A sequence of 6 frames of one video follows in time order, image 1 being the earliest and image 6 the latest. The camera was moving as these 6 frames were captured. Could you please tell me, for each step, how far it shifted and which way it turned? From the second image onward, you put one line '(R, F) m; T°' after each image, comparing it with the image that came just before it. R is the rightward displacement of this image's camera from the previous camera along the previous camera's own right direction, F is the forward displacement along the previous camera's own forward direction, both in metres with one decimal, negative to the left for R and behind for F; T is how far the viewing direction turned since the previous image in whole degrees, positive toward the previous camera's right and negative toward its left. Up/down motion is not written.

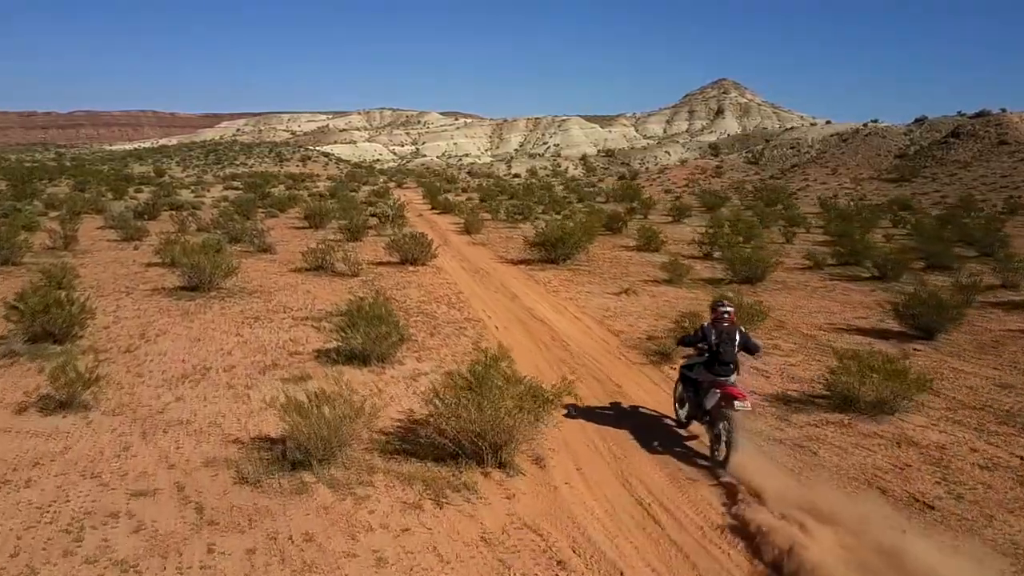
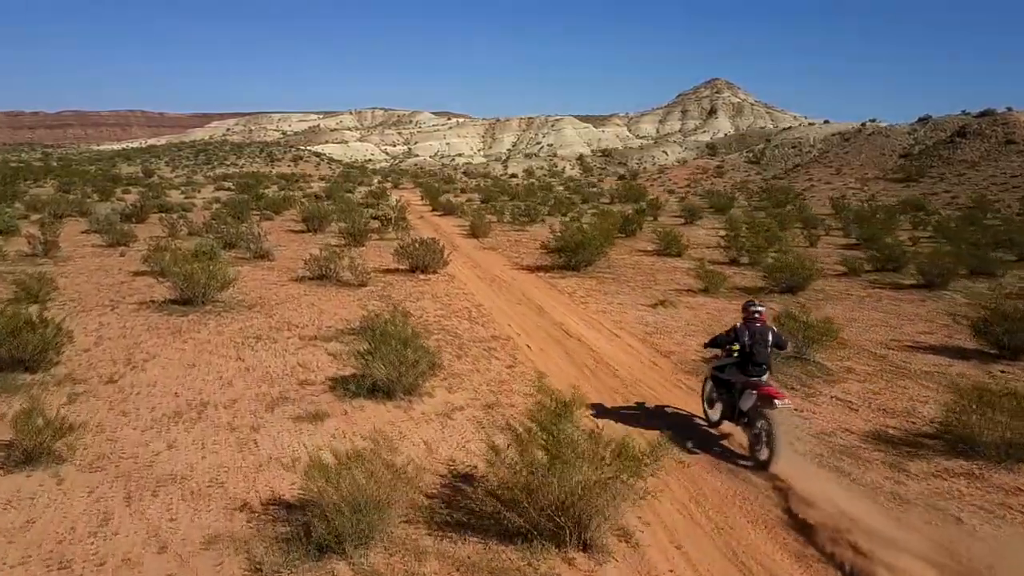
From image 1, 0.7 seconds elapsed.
(-0.6, +1.2) m; +1°
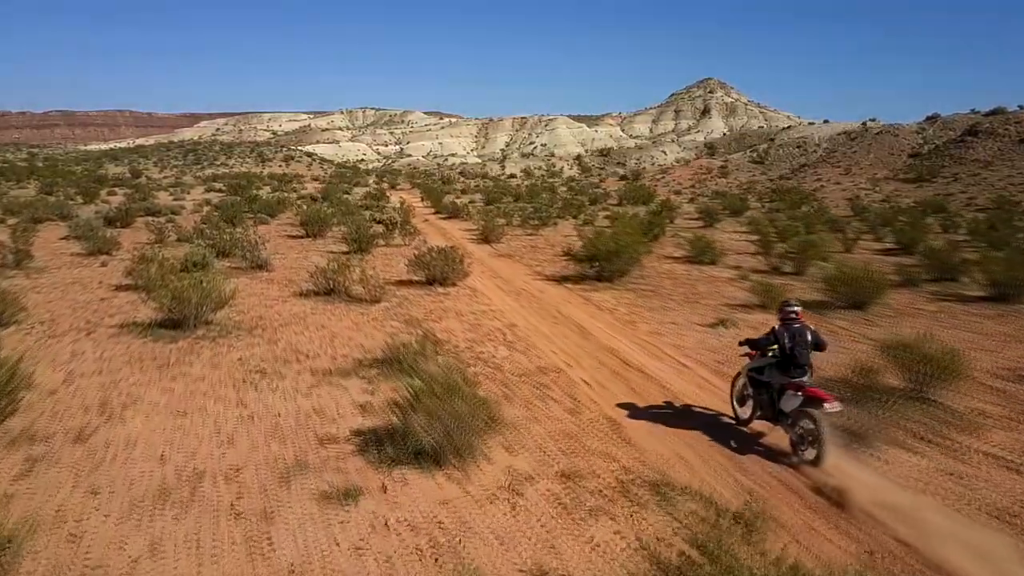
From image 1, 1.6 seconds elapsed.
(-0.7, +1.6) m; +1°
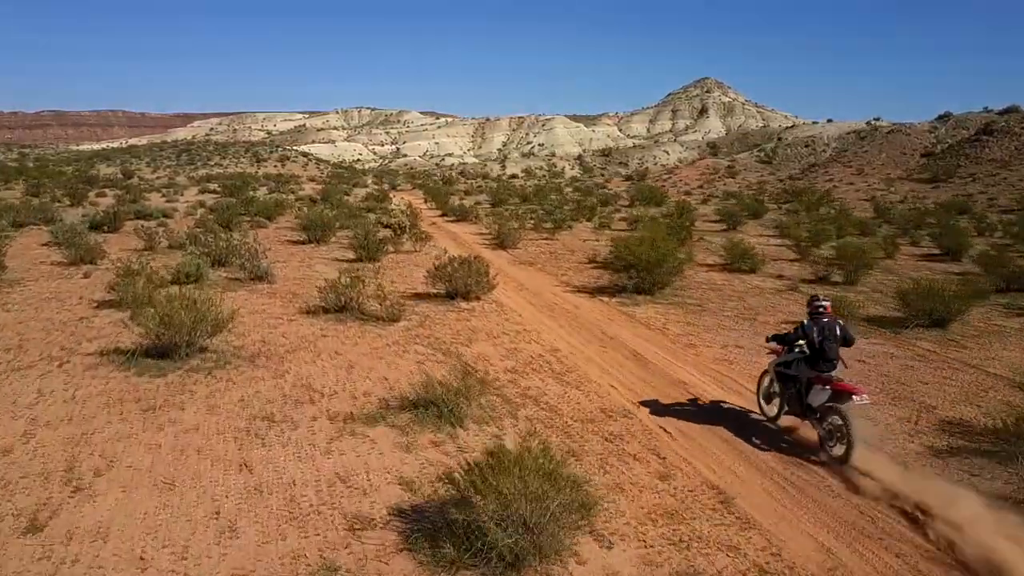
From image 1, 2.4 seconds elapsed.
(-0.6, +1.5) m; 0°
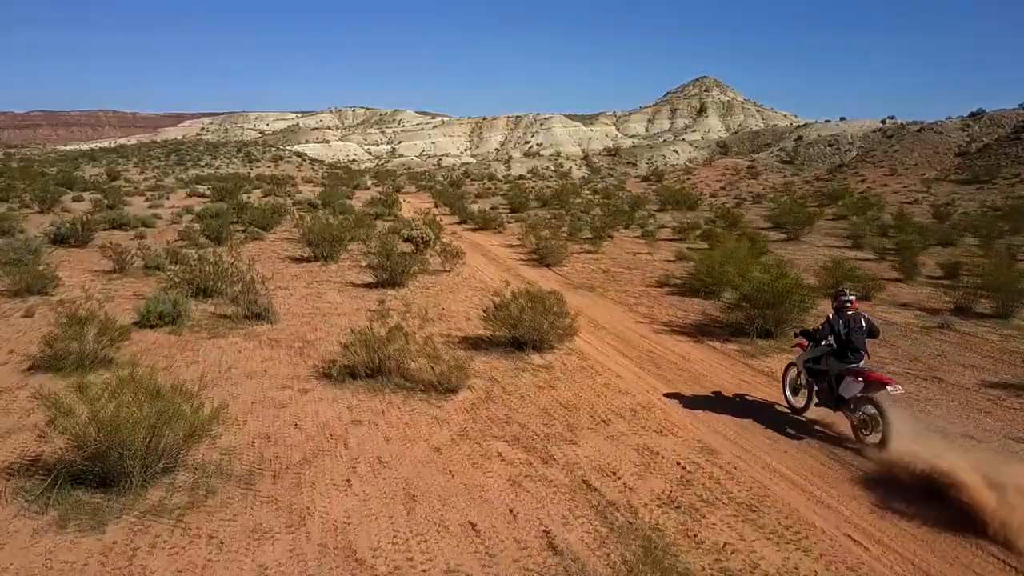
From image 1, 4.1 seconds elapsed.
(-1.2, +3.2) m; +1°
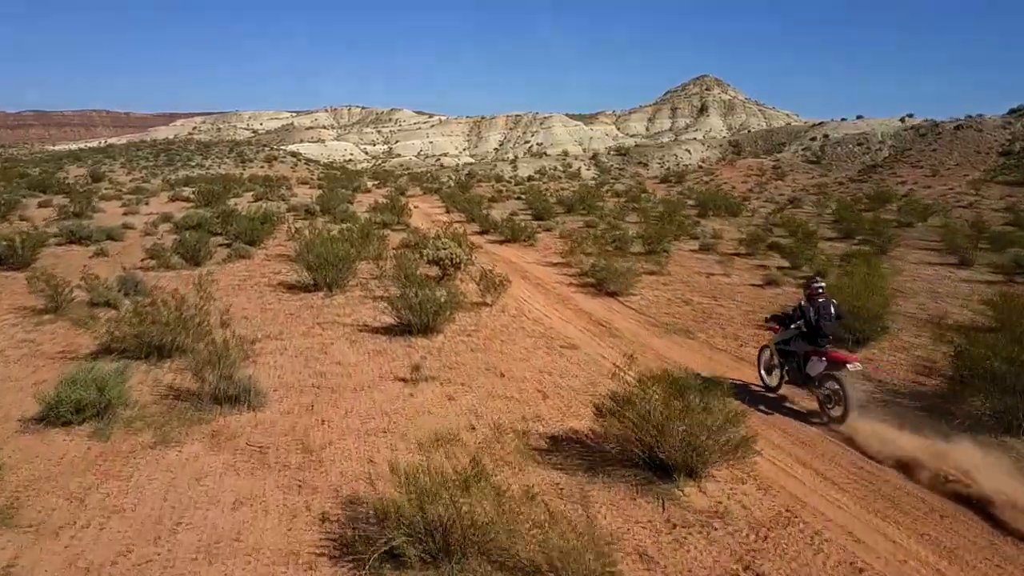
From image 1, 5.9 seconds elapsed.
(-1.0, +3.6) m; 0°
